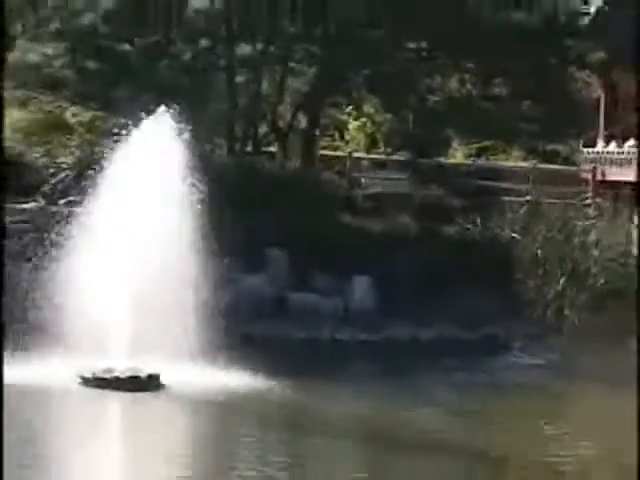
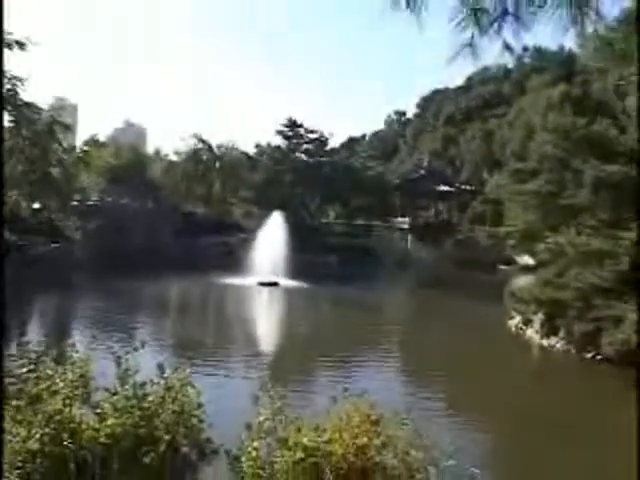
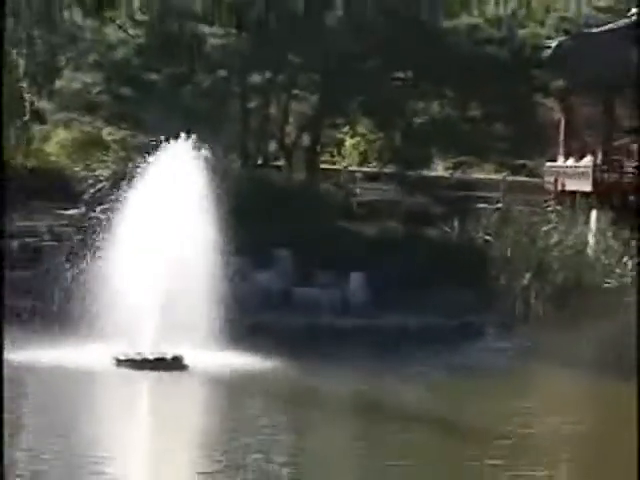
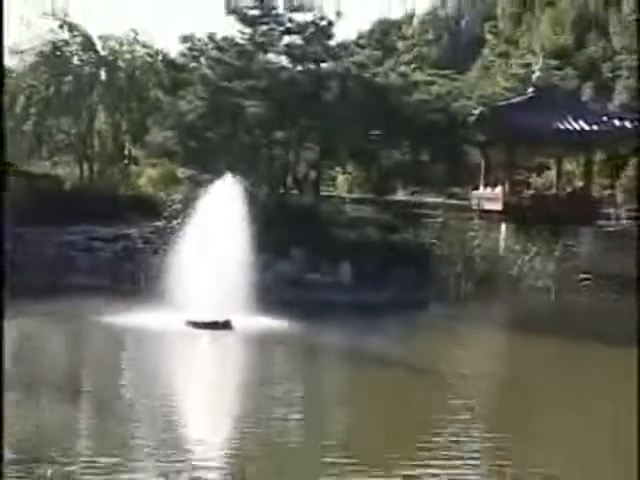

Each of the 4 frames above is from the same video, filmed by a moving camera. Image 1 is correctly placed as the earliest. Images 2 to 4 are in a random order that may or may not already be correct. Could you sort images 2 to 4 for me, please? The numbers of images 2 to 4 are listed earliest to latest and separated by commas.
3, 4, 2
